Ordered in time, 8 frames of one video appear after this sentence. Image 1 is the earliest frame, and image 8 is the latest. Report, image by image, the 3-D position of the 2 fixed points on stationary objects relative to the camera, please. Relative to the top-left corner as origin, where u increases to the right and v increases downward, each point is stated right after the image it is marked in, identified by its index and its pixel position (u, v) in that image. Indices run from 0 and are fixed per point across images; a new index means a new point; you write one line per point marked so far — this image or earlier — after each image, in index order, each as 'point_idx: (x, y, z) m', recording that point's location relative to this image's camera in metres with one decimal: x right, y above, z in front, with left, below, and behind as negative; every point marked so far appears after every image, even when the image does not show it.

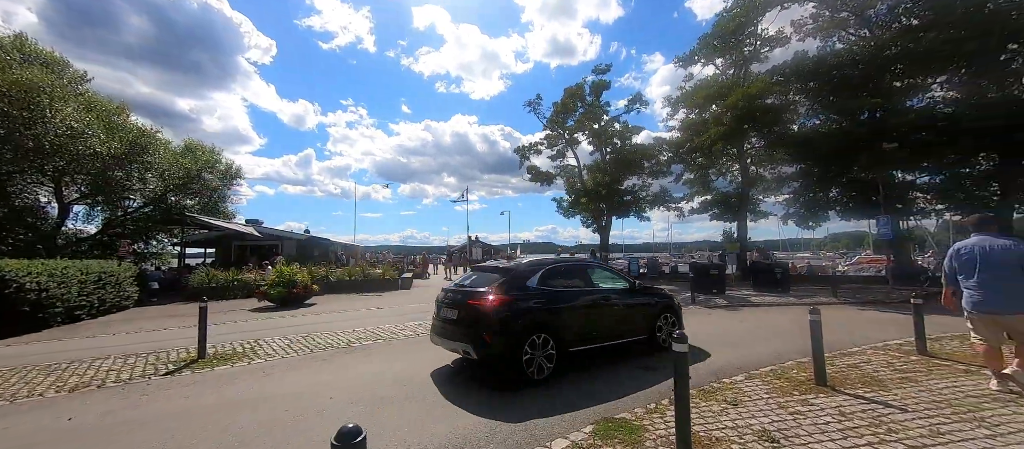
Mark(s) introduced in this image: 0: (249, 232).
0: (-13.0, -0.4, +18.8) m
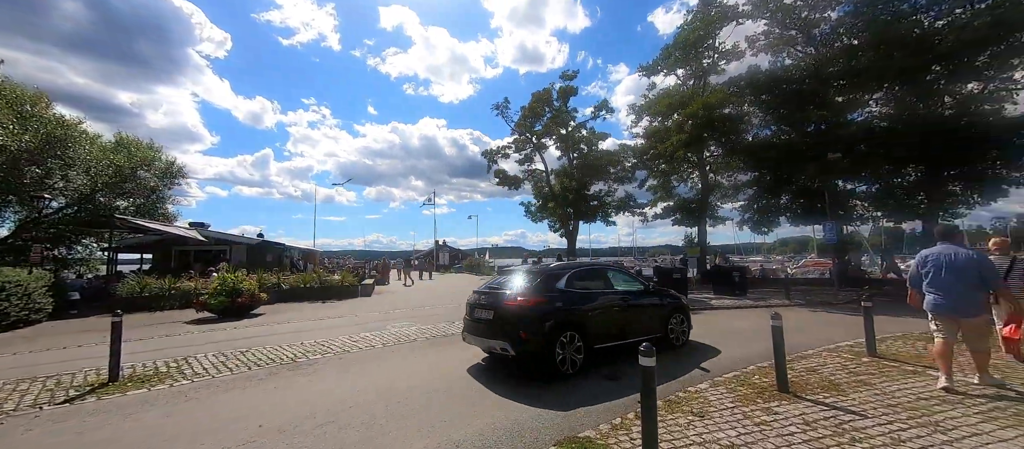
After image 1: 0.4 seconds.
0: (-14.6, -0.6, +17.4) m
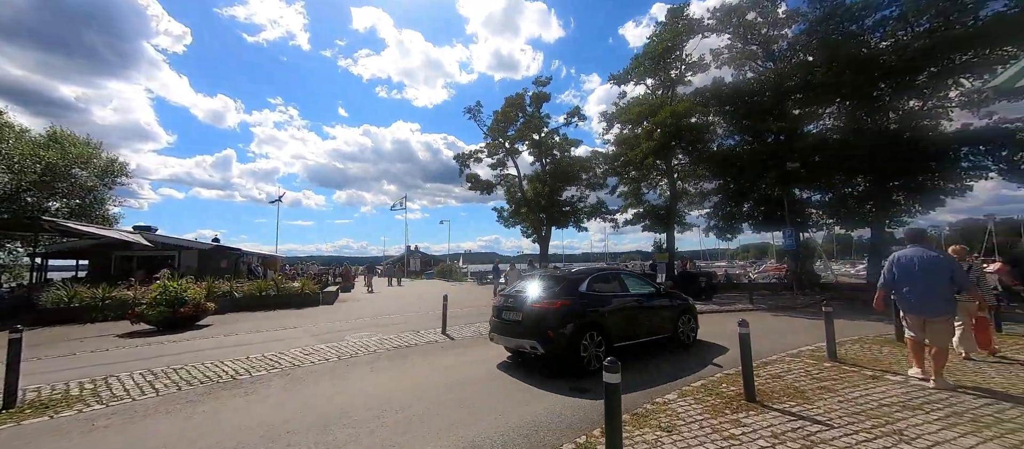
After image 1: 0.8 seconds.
0: (-15.9, -0.7, +16.1) m
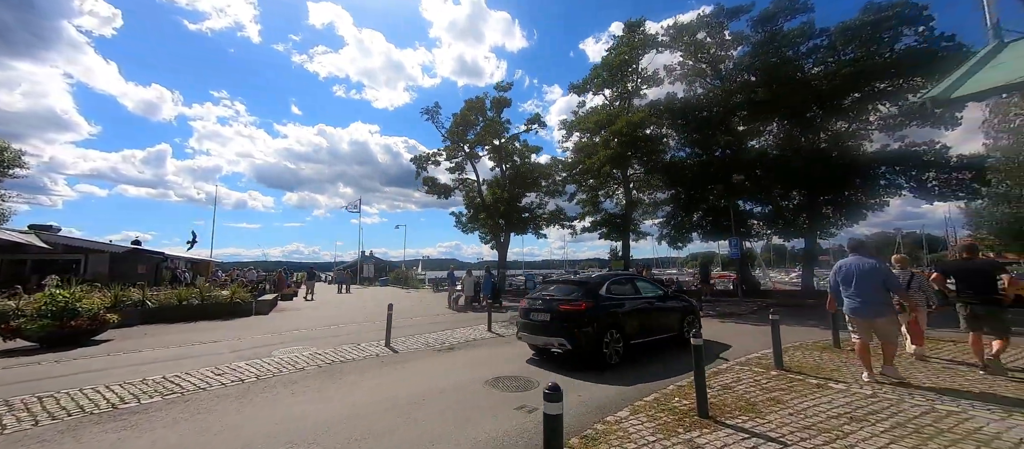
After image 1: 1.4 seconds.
0: (-17.6, -0.7, +14.0) m
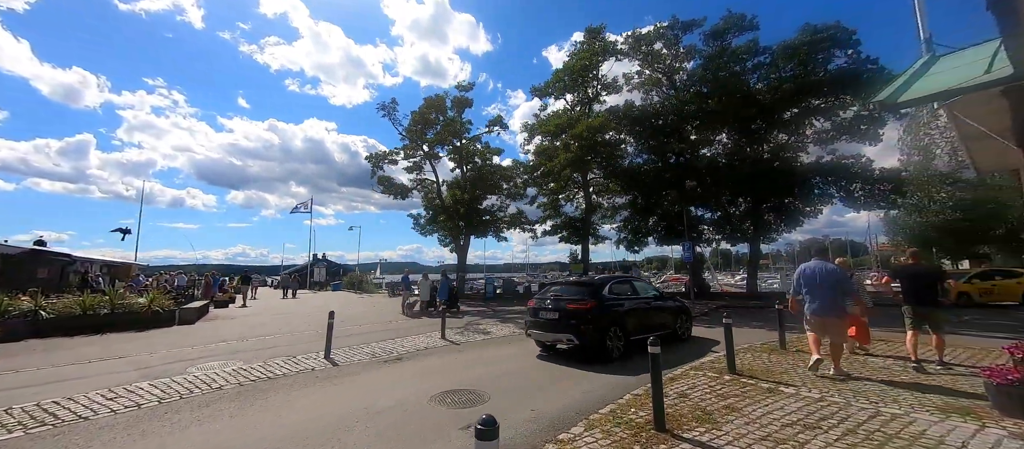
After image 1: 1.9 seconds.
0: (-19.0, -0.5, +11.7) m
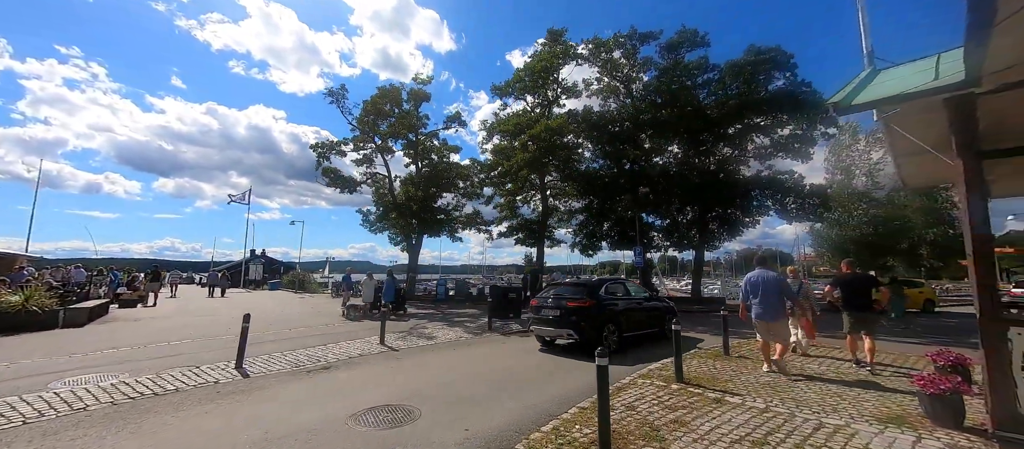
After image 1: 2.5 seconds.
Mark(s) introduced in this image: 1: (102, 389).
0: (-20.4, +0.2, +9.0) m
1: (-5.9, -2.3, +5.4) m
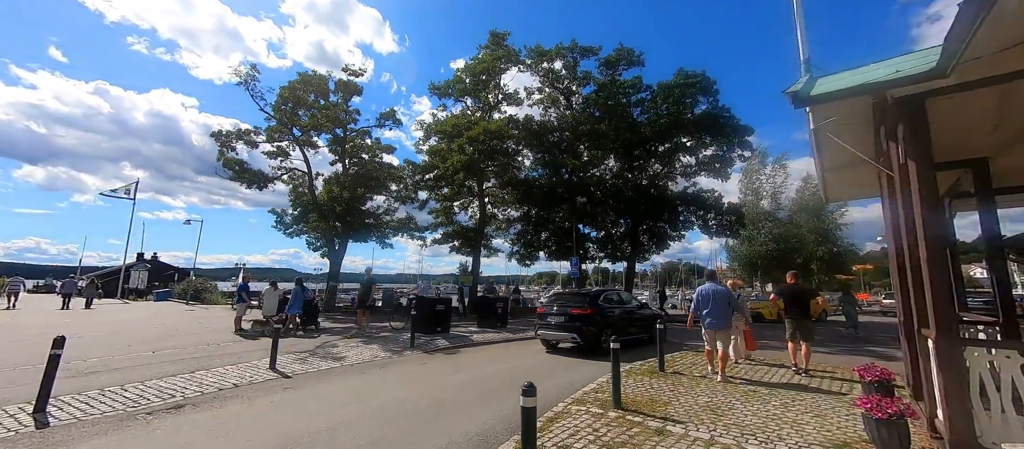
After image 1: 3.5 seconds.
0: (-21.6, +0.7, +4.7) m
1: (-6.9, -2.1, +3.4) m
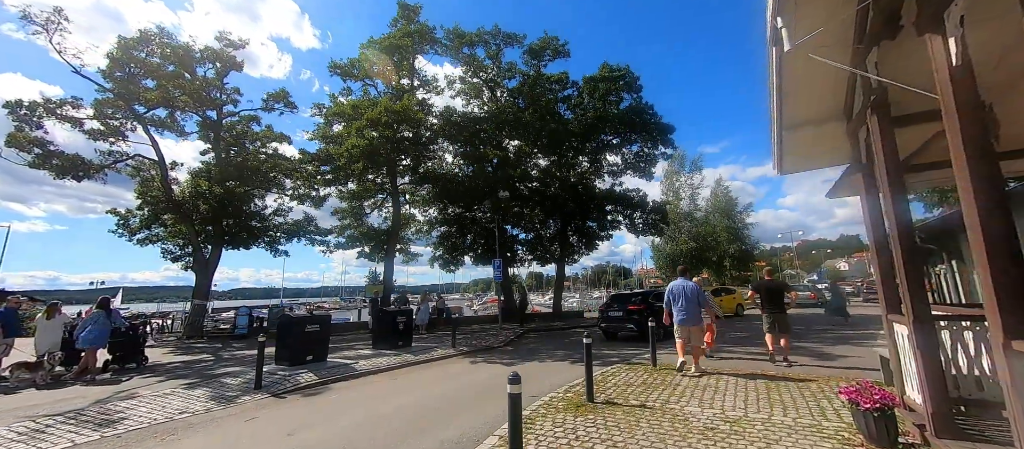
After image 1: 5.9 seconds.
0: (-22.7, +0.7, -1.4) m
1: (-7.9, -1.9, -0.3) m
